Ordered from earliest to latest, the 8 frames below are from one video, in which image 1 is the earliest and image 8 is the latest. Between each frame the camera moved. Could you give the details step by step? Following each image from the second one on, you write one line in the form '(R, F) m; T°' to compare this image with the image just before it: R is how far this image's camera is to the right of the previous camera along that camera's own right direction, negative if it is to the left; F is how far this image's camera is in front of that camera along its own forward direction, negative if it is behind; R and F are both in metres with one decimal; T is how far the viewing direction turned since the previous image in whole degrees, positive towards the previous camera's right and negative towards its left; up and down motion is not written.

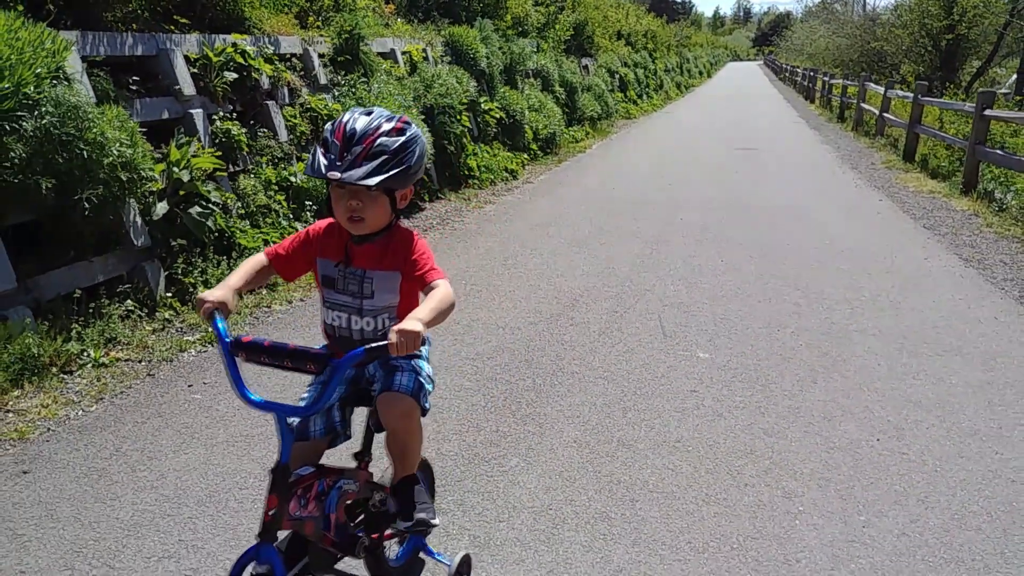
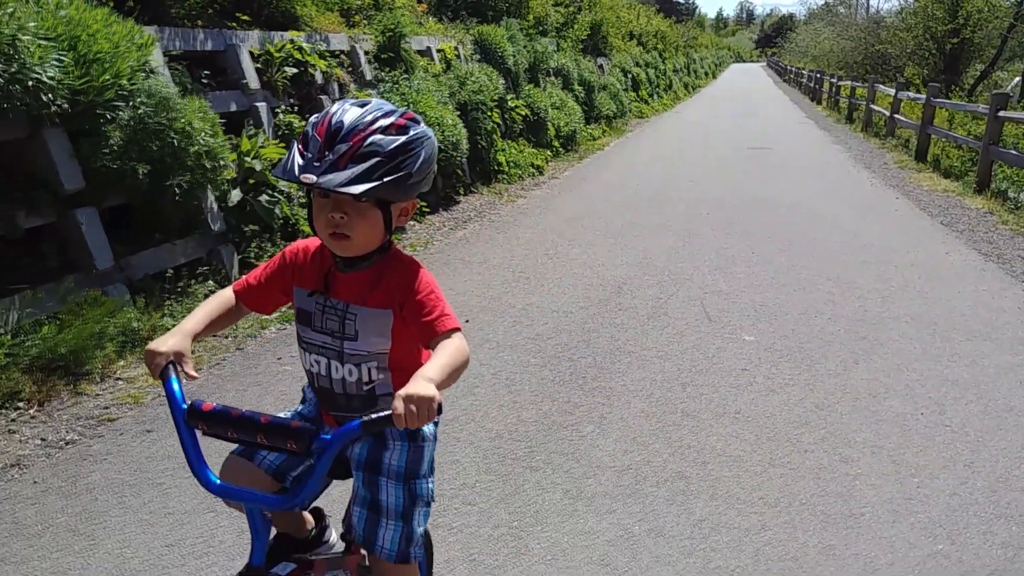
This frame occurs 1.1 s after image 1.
(-0.3, -0.3) m; 0°
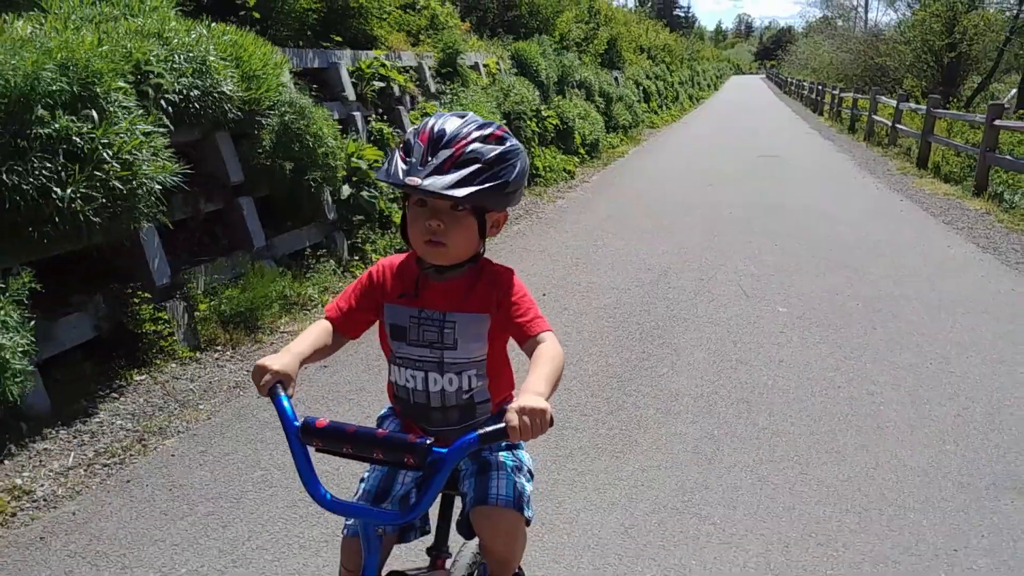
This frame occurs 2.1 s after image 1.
(-0.4, -1.0) m; 0°
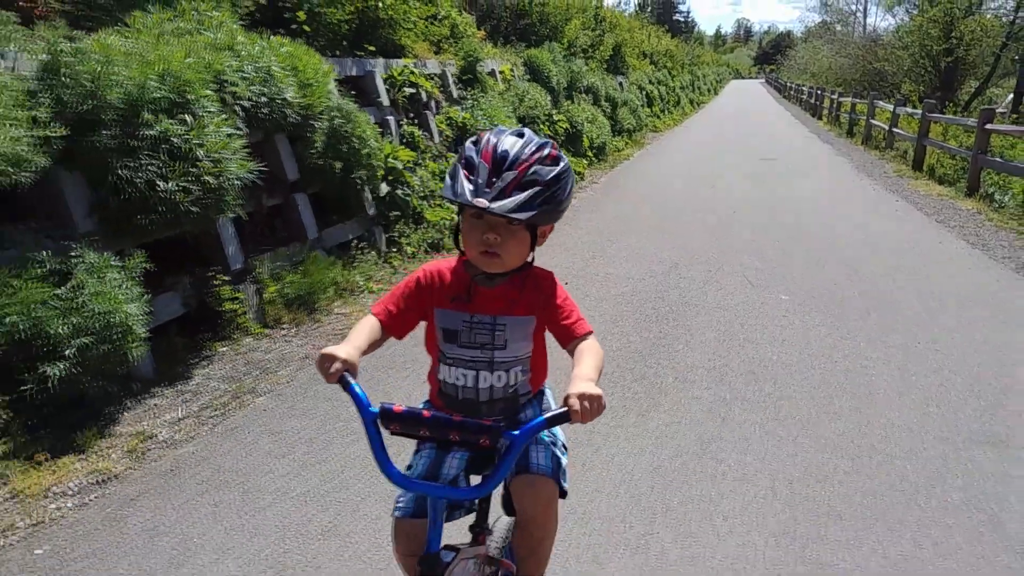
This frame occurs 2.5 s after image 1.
(-0.1, -0.6) m; 0°
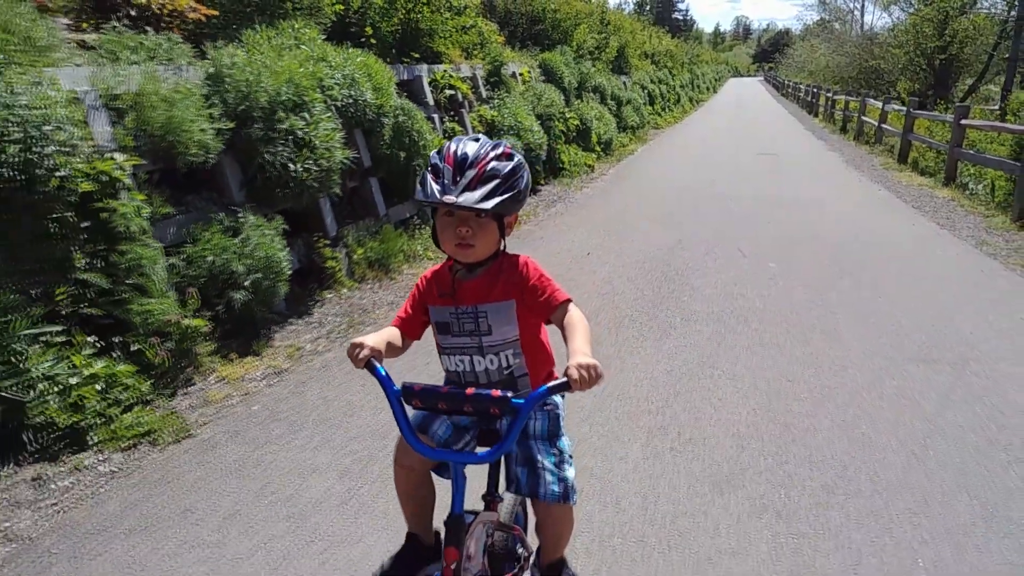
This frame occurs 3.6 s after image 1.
(-0.2, -1.3) m; 0°
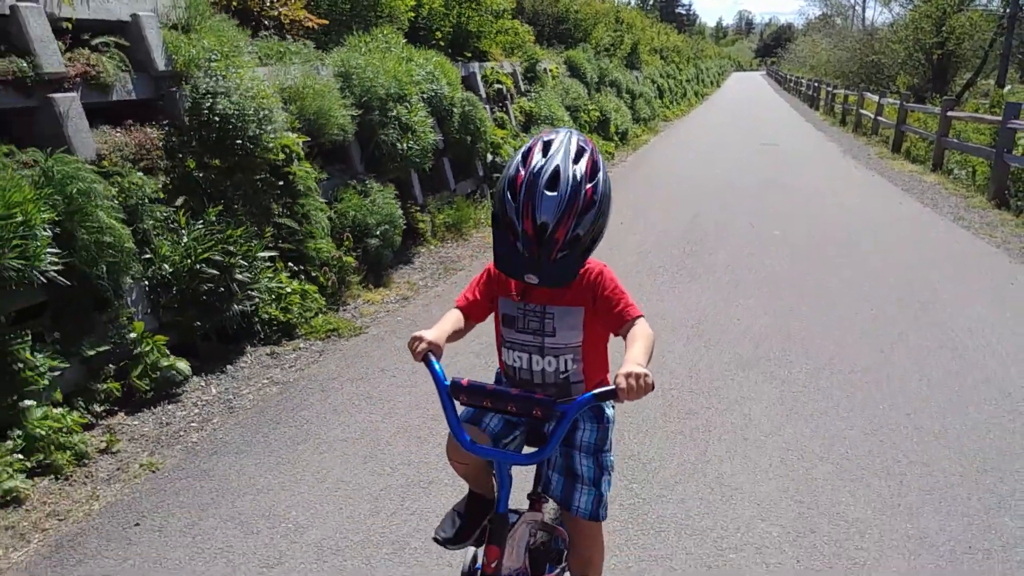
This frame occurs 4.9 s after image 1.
(-0.3, -1.5) m; 0°
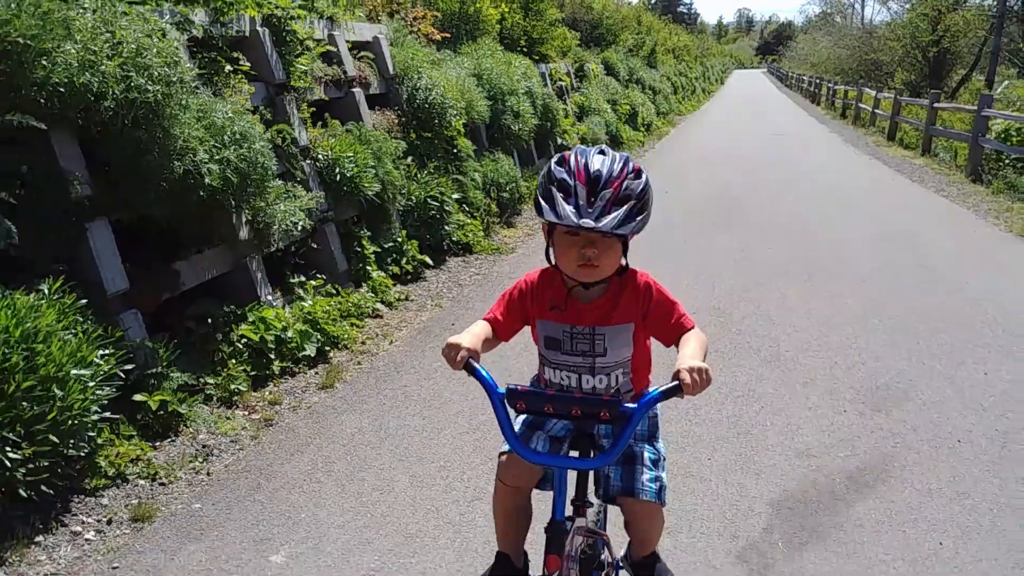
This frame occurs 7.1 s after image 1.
(-0.7, -2.5) m; 0°
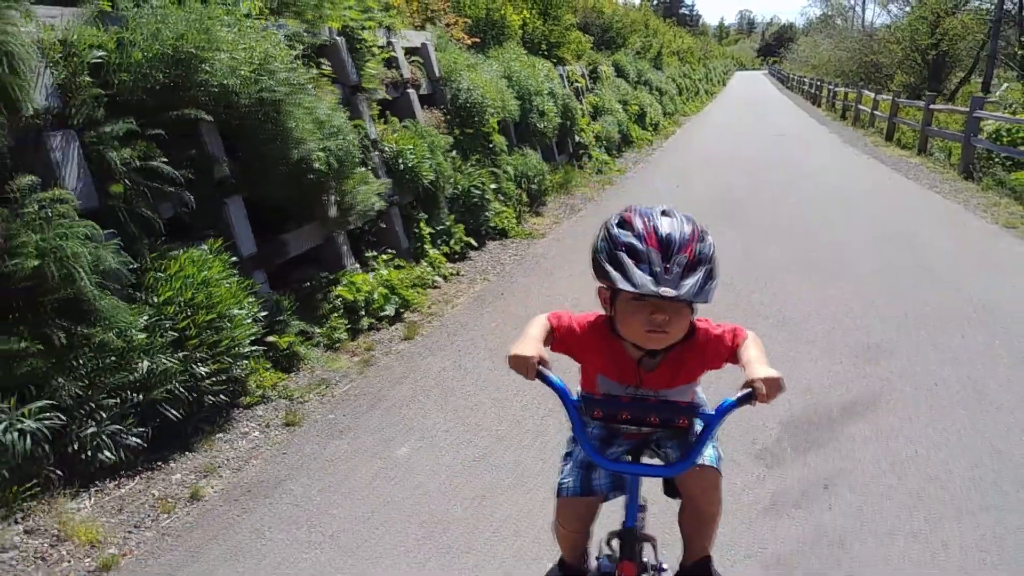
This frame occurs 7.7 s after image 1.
(-0.2, -0.9) m; 0°
